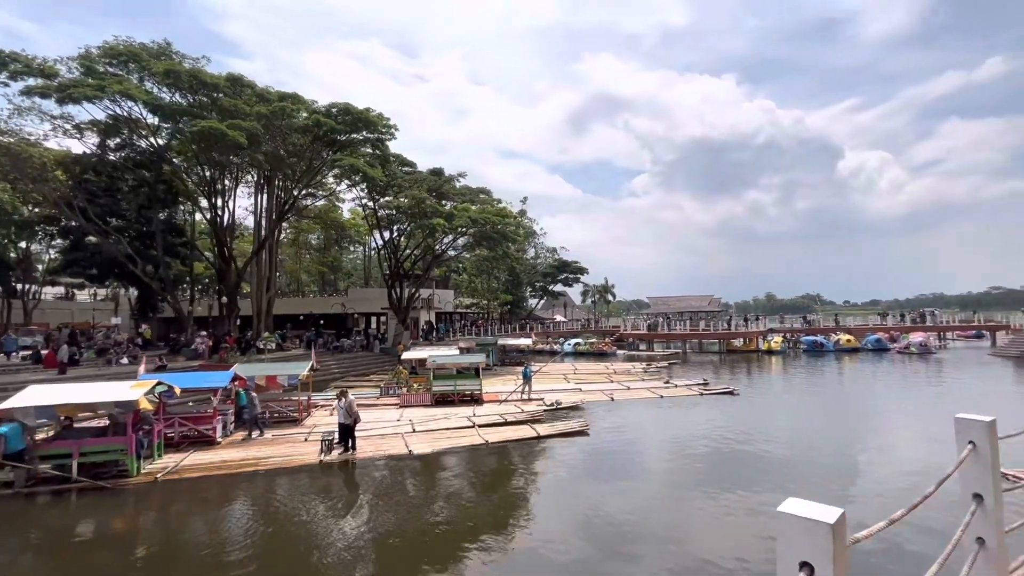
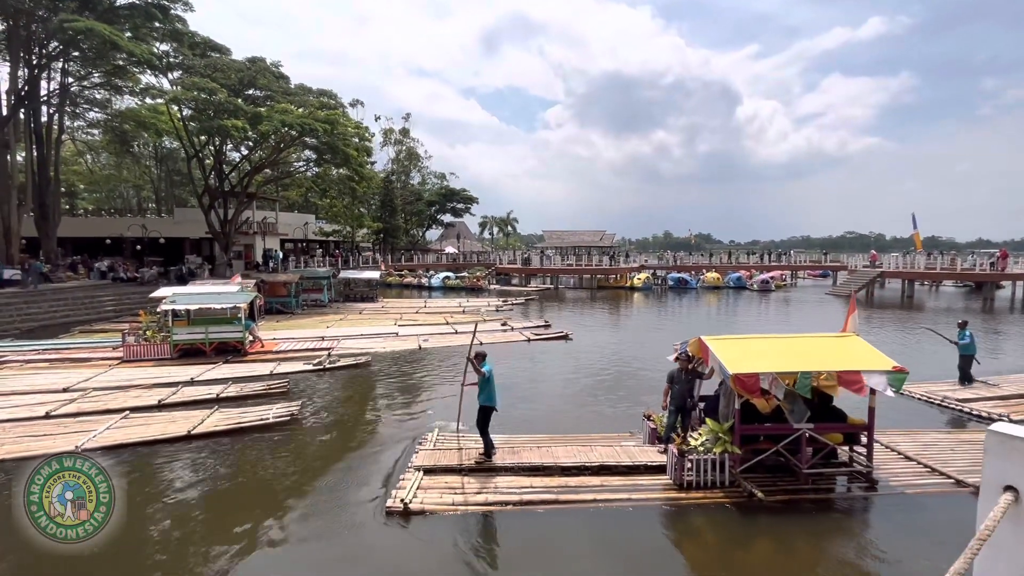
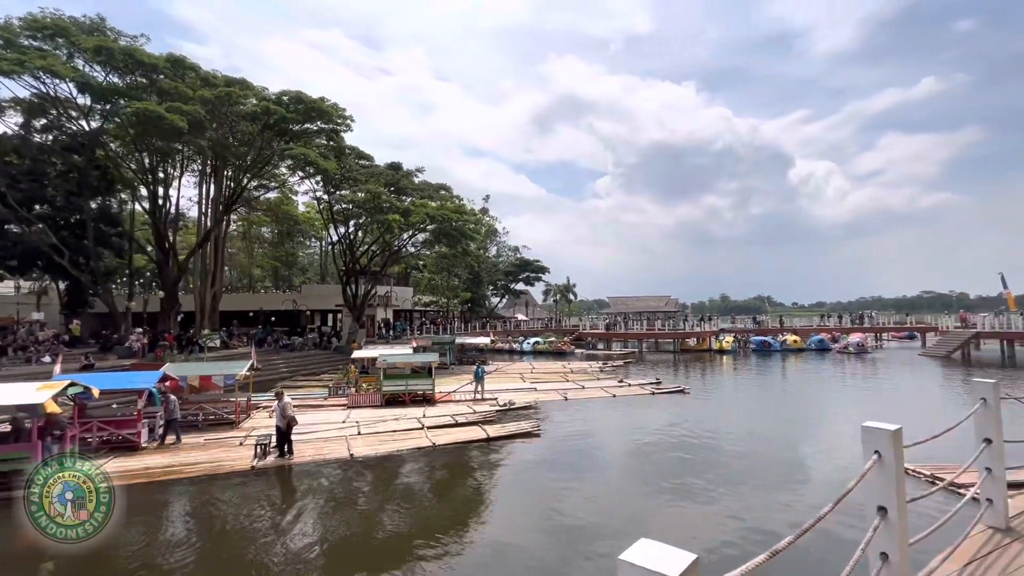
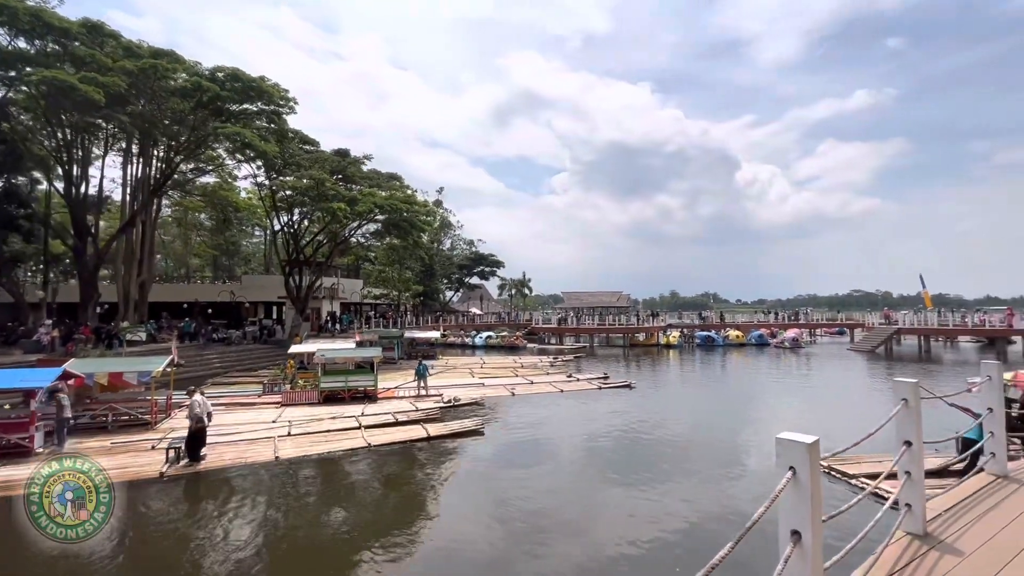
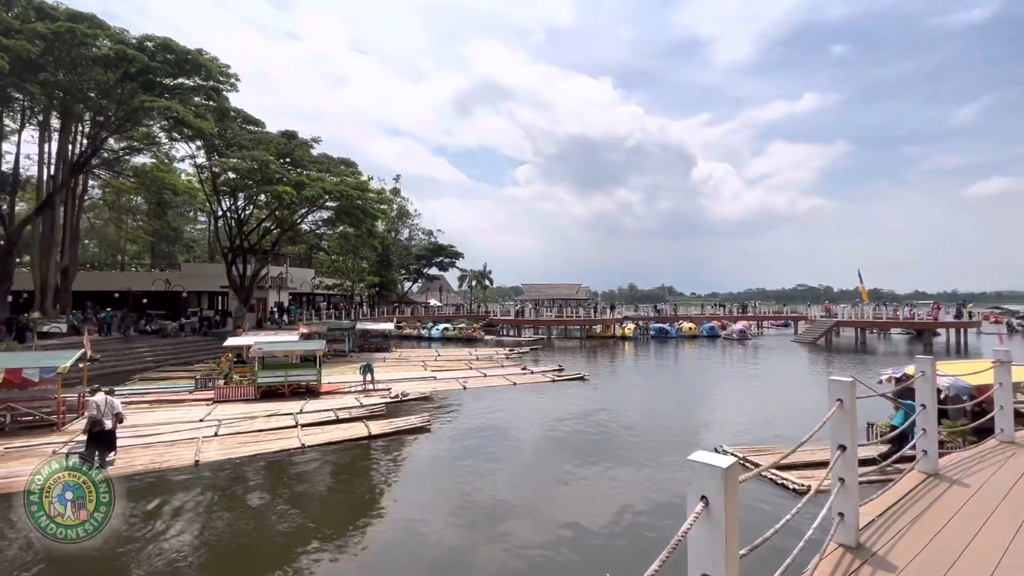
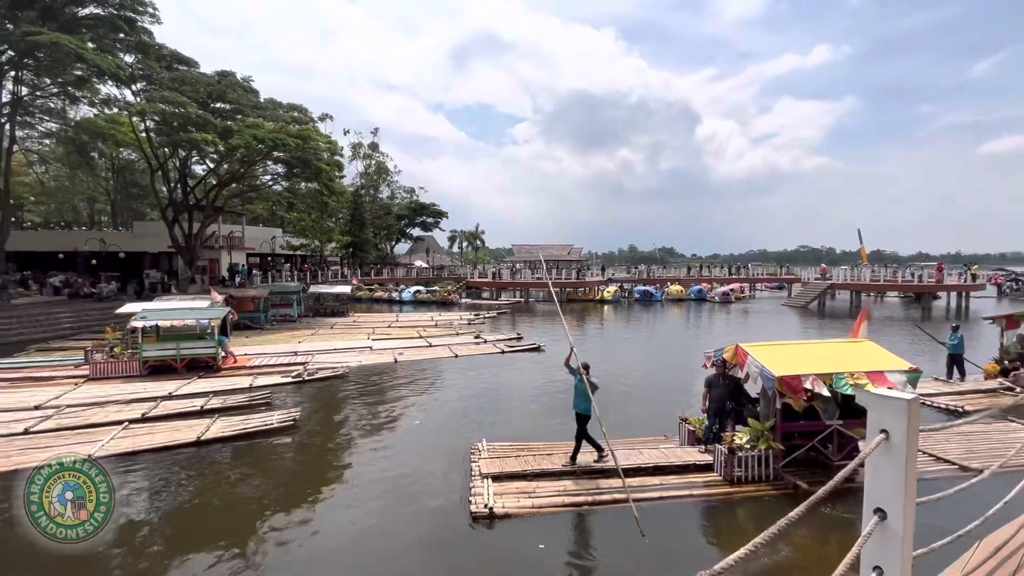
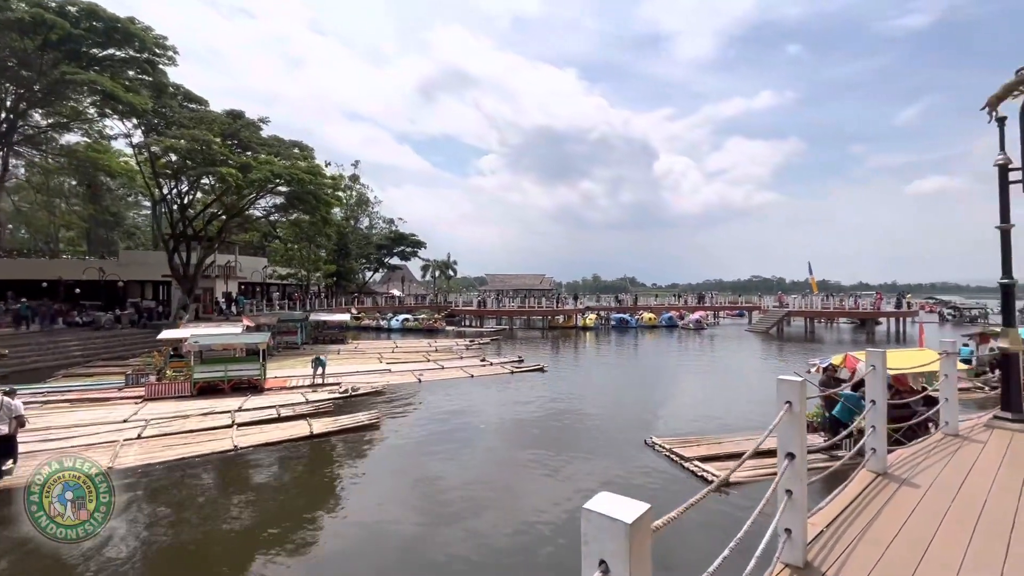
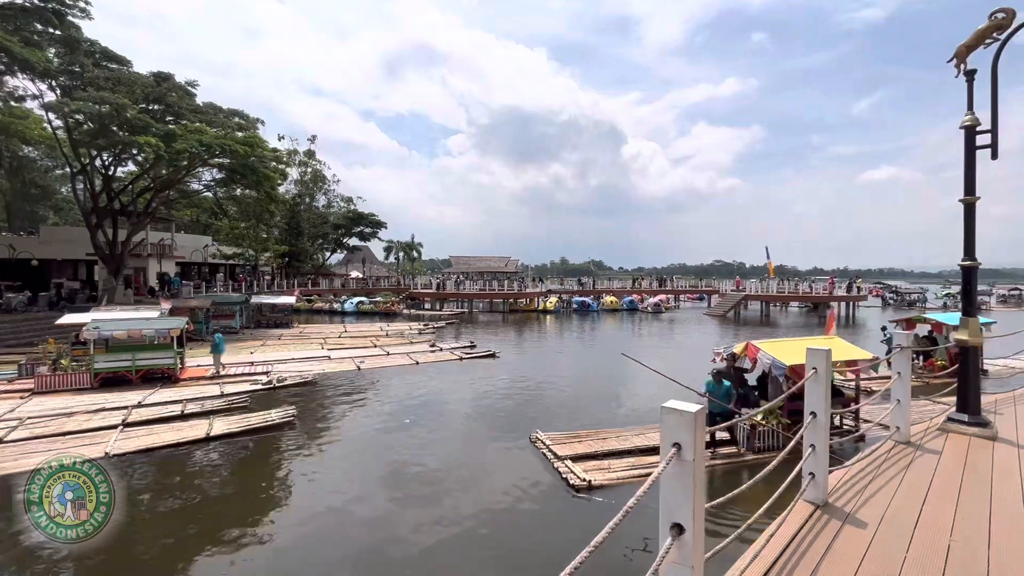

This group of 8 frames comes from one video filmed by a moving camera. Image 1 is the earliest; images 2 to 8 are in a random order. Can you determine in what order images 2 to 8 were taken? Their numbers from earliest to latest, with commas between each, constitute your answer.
3, 4, 5, 7, 8, 6, 2
